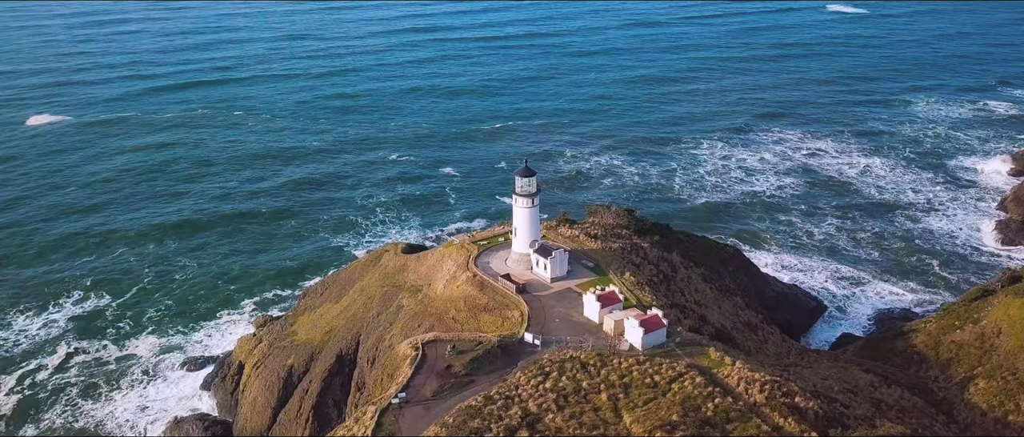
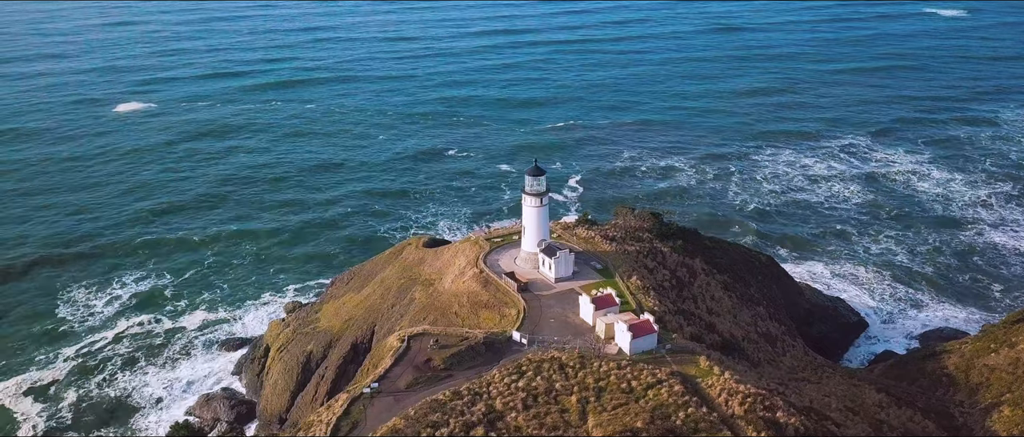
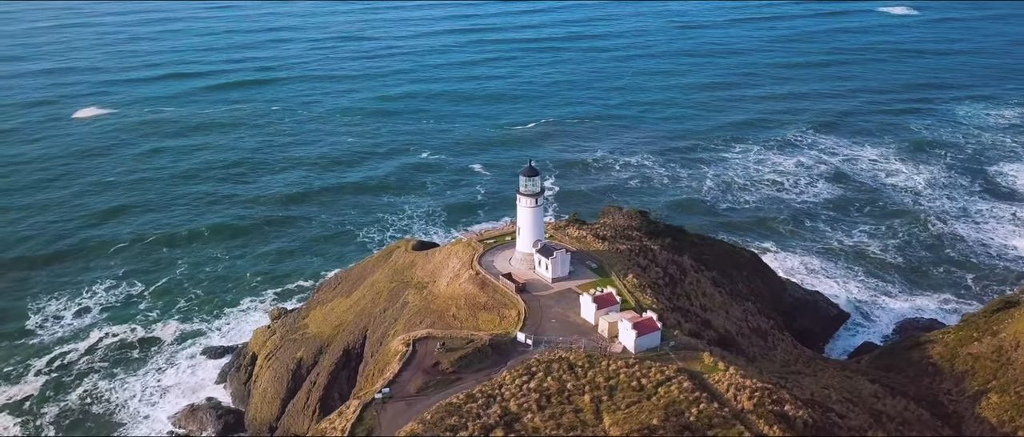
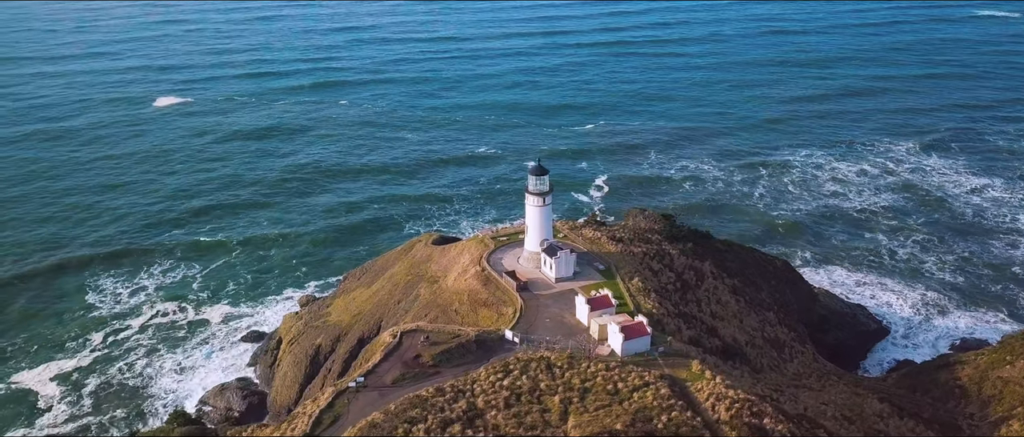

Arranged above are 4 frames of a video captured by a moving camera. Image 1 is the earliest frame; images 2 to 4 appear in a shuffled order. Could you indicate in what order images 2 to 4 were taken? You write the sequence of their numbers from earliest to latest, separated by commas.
3, 2, 4
